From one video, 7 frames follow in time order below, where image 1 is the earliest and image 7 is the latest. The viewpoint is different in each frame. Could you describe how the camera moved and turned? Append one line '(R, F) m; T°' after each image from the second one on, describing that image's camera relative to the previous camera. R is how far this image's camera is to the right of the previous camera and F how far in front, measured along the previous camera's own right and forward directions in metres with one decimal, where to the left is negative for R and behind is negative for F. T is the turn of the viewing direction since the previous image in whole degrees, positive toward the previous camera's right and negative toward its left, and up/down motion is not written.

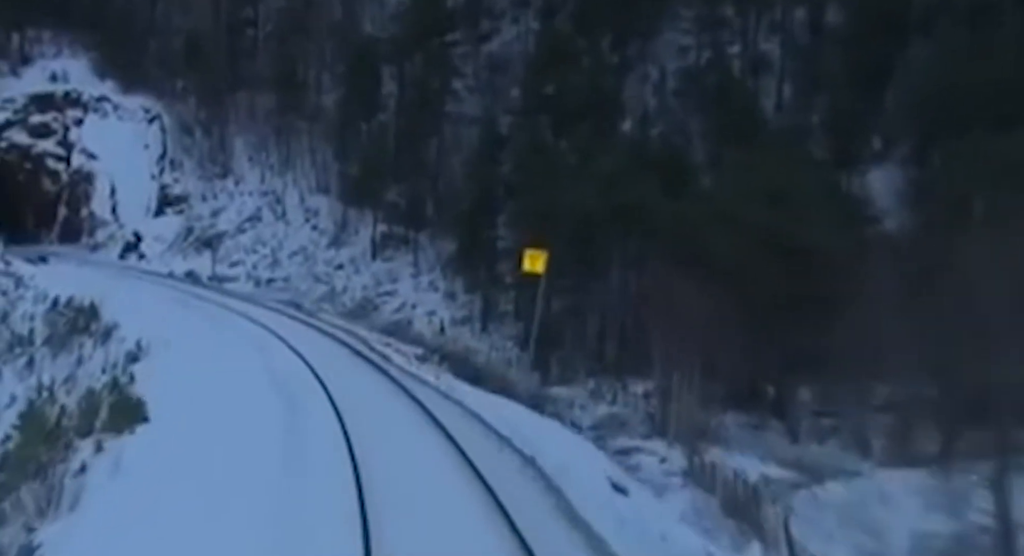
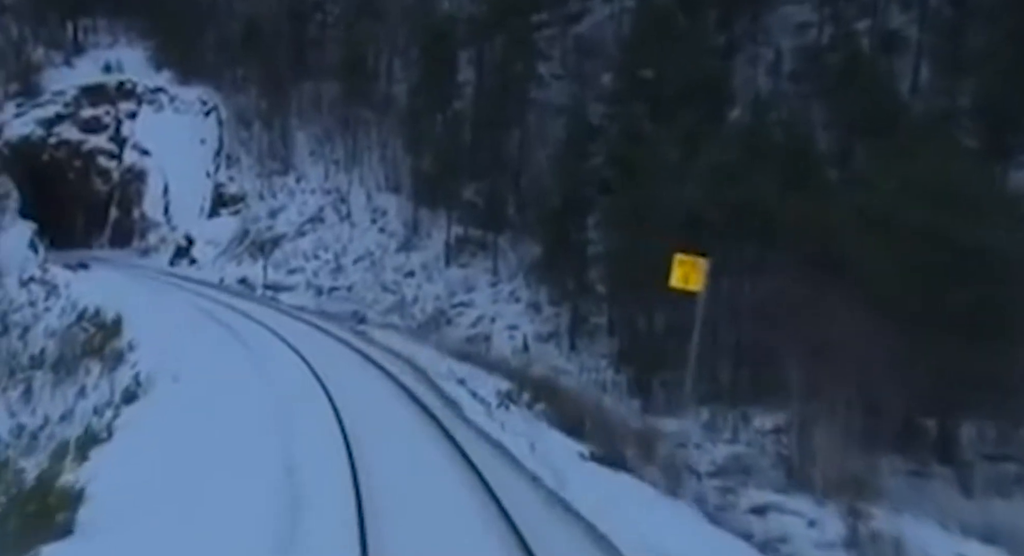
(-0.6, +5.0) m; -4°
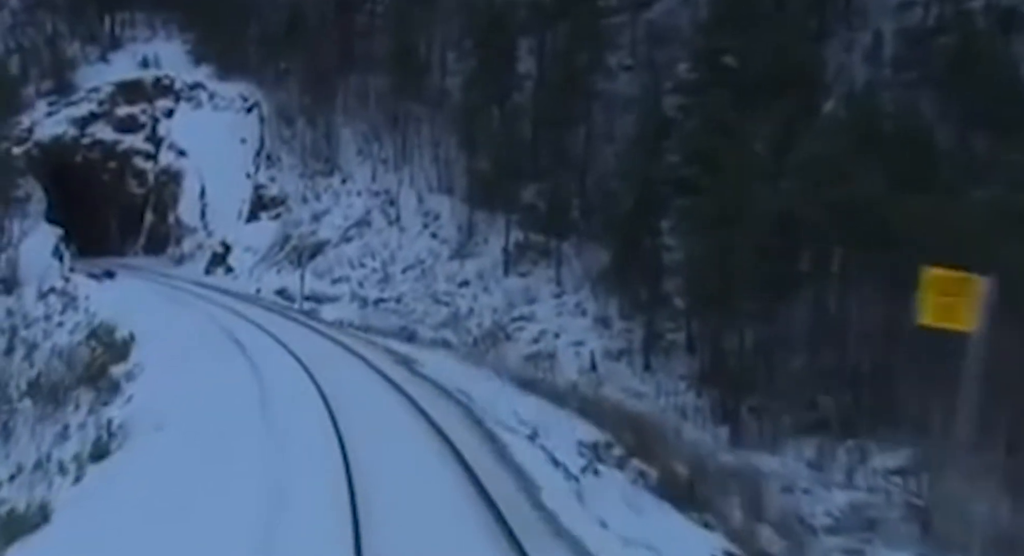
(-0.4, +3.6) m; -3°
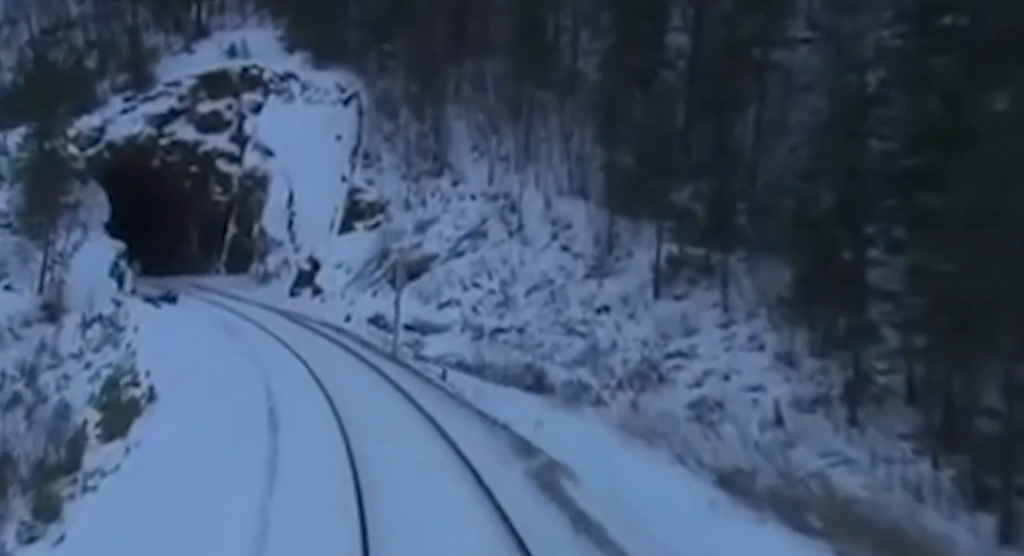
(-1.0, +6.8) m; -7°
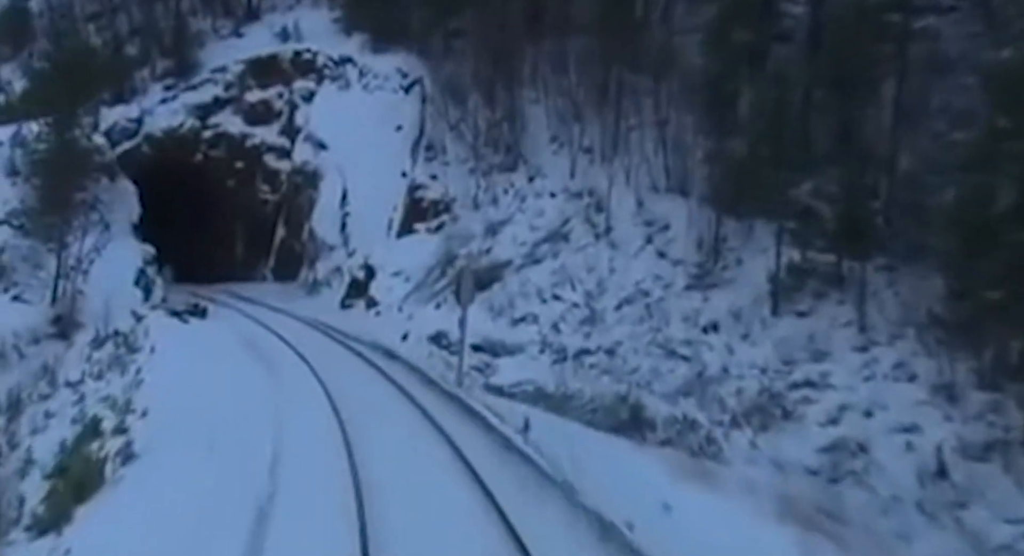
(-0.5, +4.2) m; -4°
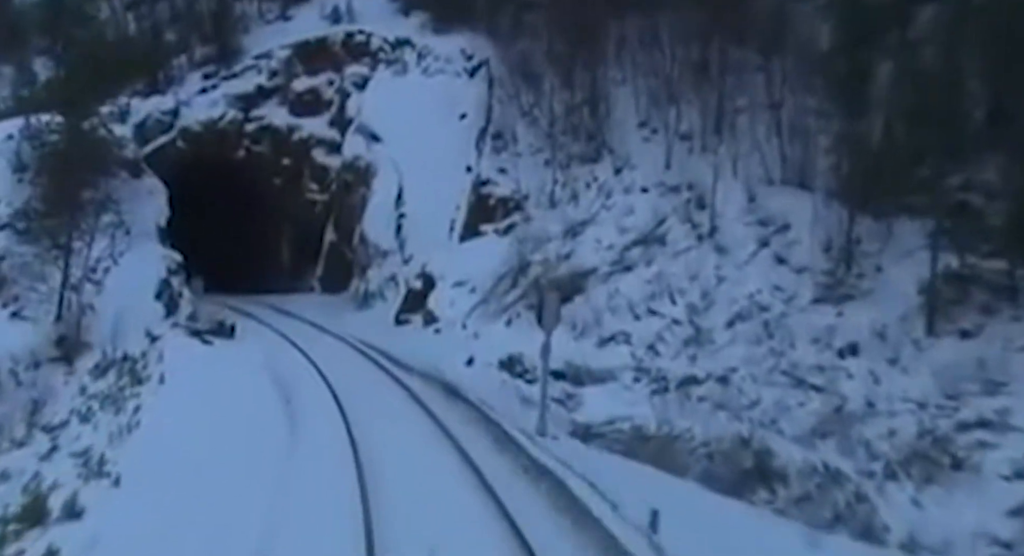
(-0.4, +3.9) m; -4°
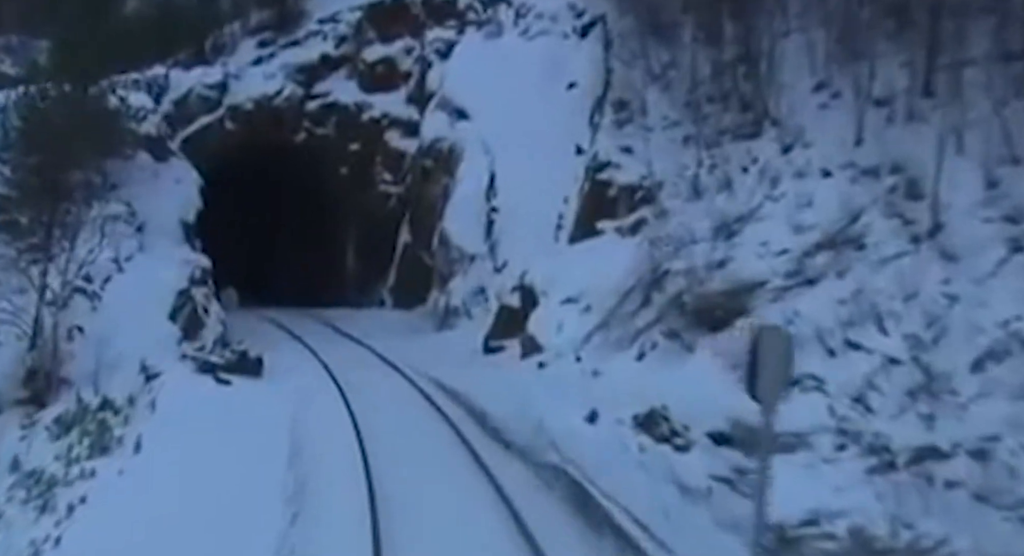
(-0.7, +5.6) m; -5°
